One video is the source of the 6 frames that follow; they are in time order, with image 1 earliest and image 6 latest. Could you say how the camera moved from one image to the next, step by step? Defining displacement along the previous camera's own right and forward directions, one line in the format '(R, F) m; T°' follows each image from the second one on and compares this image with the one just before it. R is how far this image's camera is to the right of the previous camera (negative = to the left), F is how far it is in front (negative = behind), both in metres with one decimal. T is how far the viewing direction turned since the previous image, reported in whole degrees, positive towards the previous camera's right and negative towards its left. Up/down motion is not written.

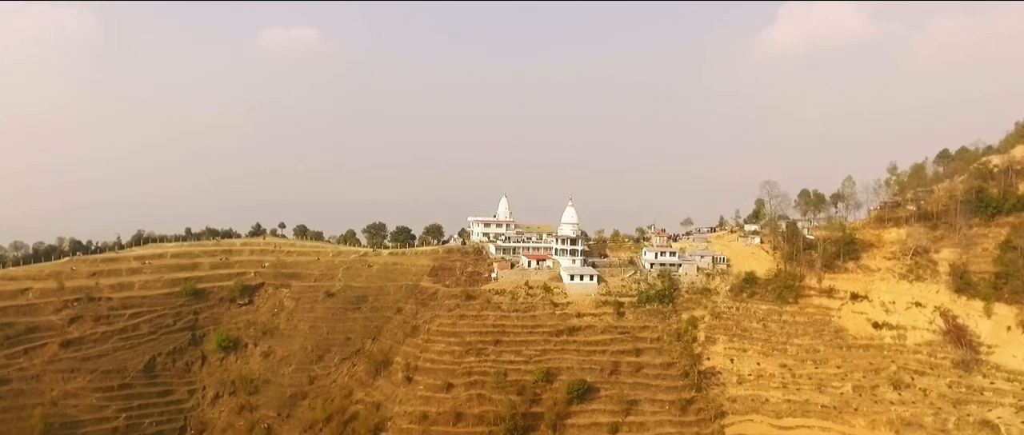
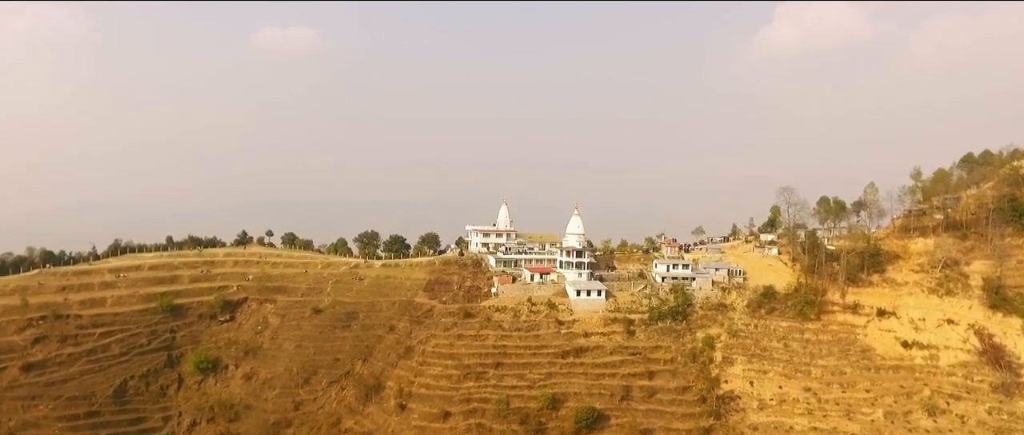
(-0.2, +2.7) m; 0°
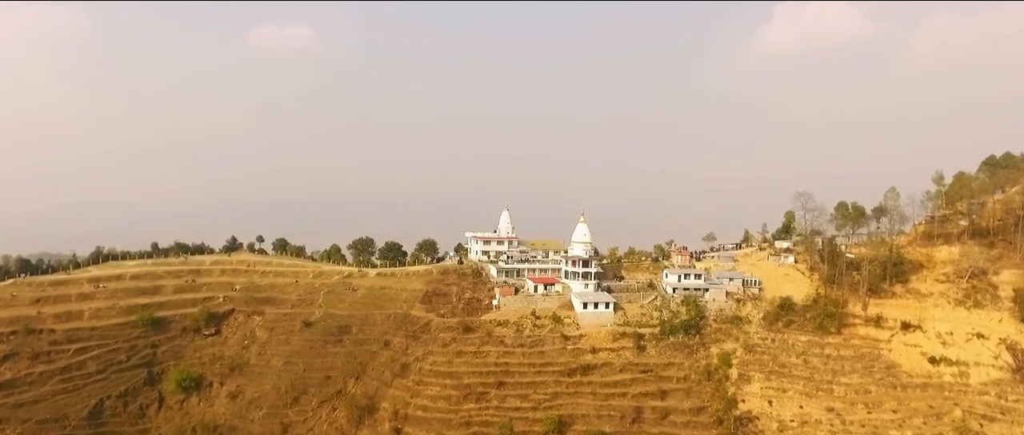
(-0.2, +2.1) m; 0°
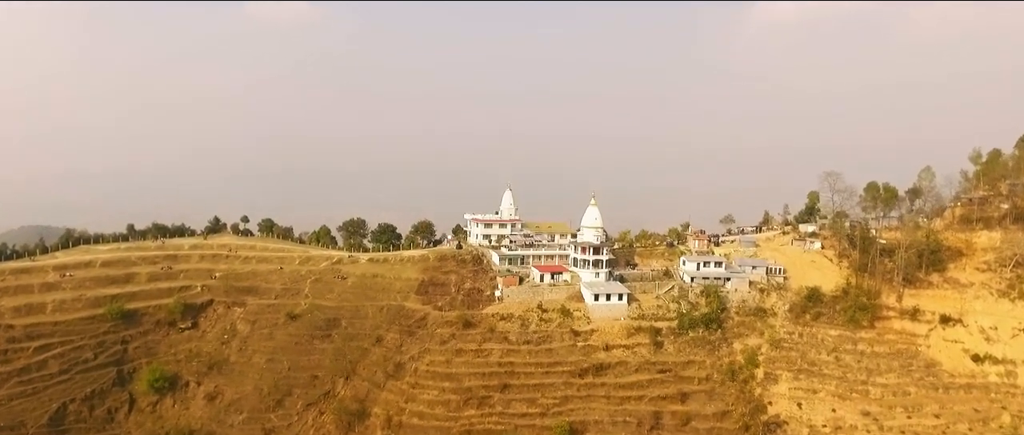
(-0.4, +3.2) m; 0°
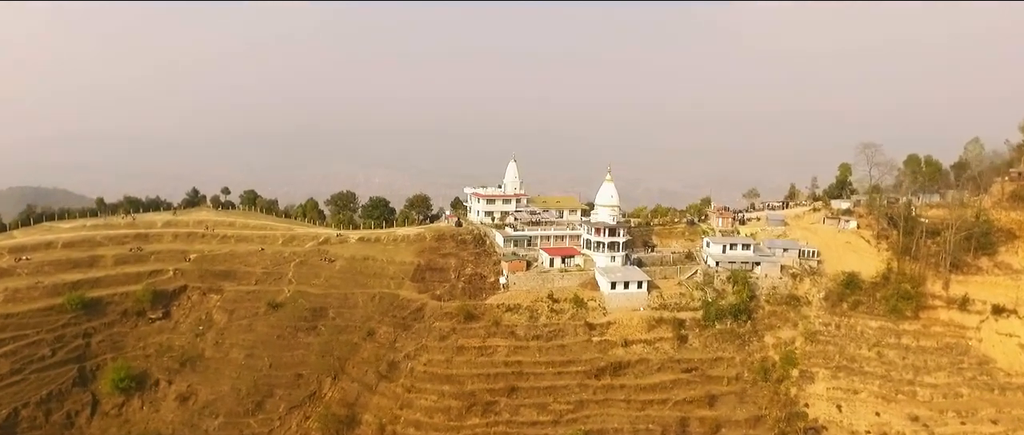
(-0.5, +3.5) m; 0°
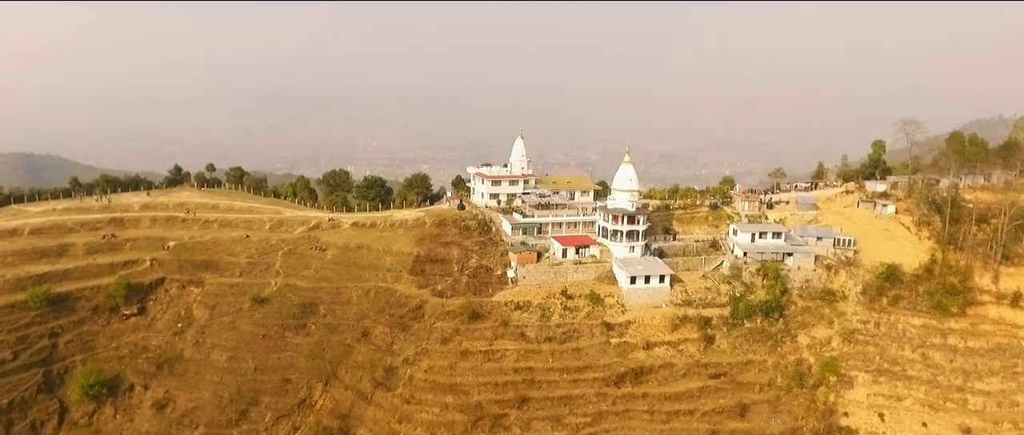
(-0.5, +2.8) m; 0°
